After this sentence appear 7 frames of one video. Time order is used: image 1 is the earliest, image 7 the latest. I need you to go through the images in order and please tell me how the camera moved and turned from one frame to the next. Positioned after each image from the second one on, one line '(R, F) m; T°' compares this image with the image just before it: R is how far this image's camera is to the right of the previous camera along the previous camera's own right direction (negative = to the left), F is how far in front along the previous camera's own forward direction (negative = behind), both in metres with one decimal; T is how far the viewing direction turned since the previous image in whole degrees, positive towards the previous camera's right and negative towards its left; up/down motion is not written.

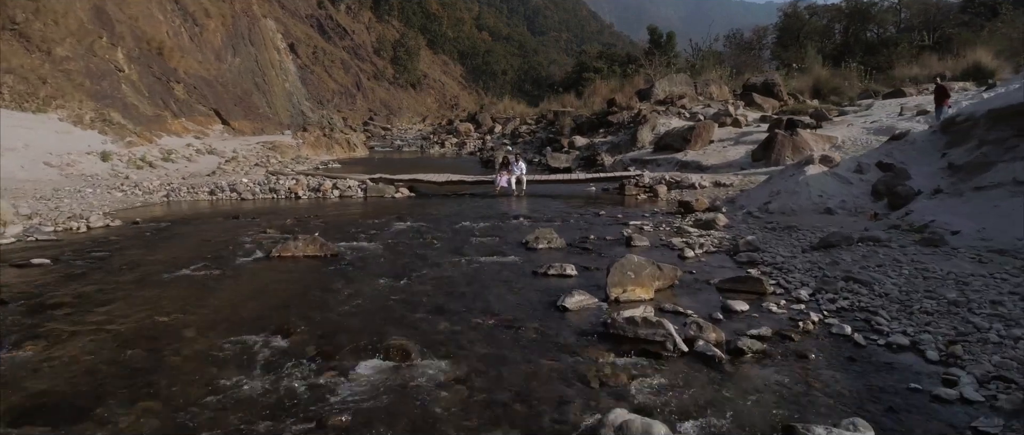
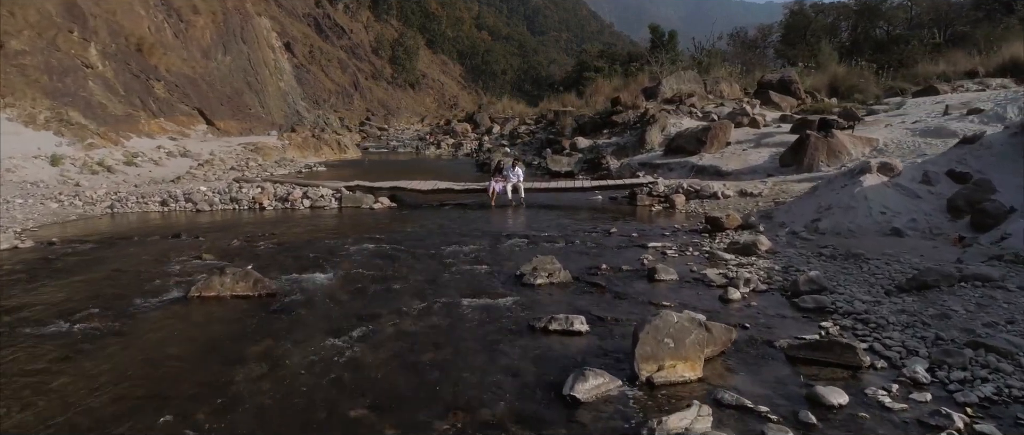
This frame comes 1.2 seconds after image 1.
(+0.1, +1.8) m; 0°
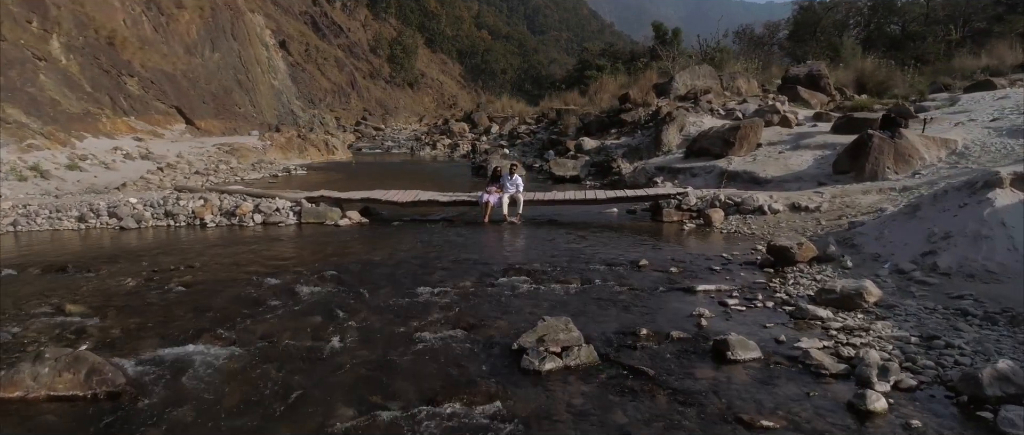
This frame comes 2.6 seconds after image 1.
(0.0, +2.3) m; 0°
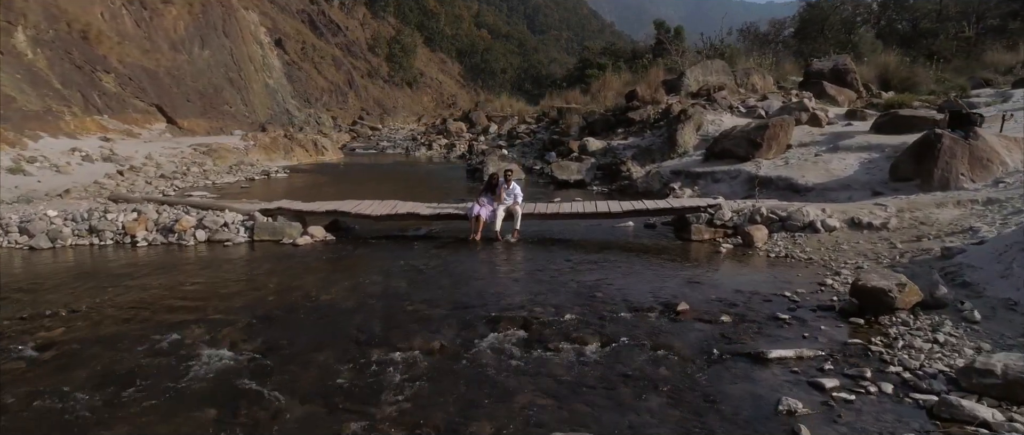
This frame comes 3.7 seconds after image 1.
(0.0, +1.8) m; 0°
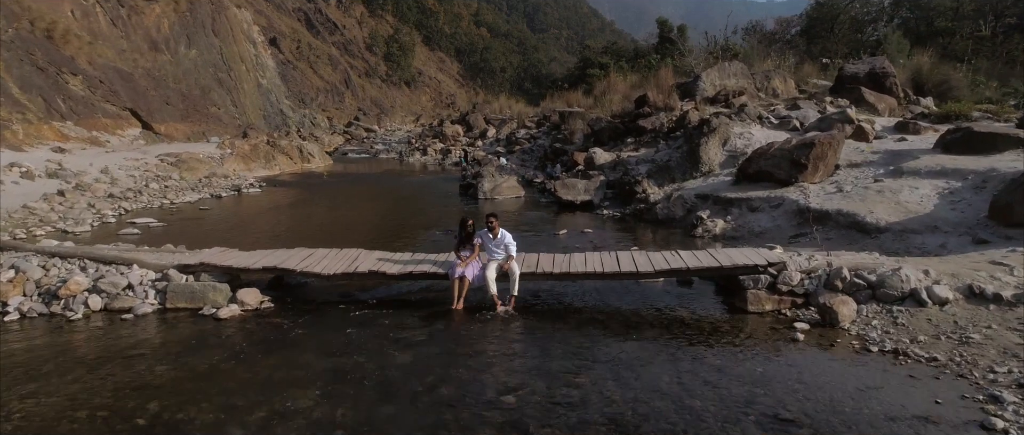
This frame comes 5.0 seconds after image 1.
(0.0, +2.1) m; 0°
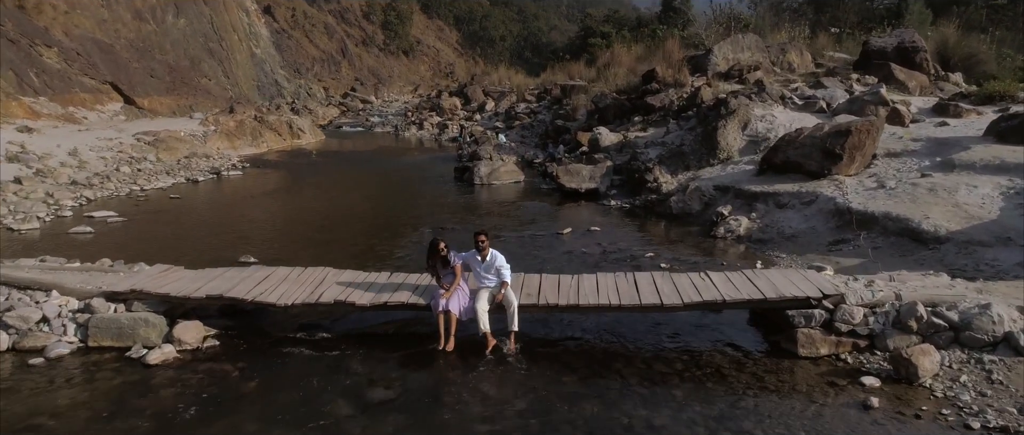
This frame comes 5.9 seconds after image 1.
(0.0, +1.2) m; 0°
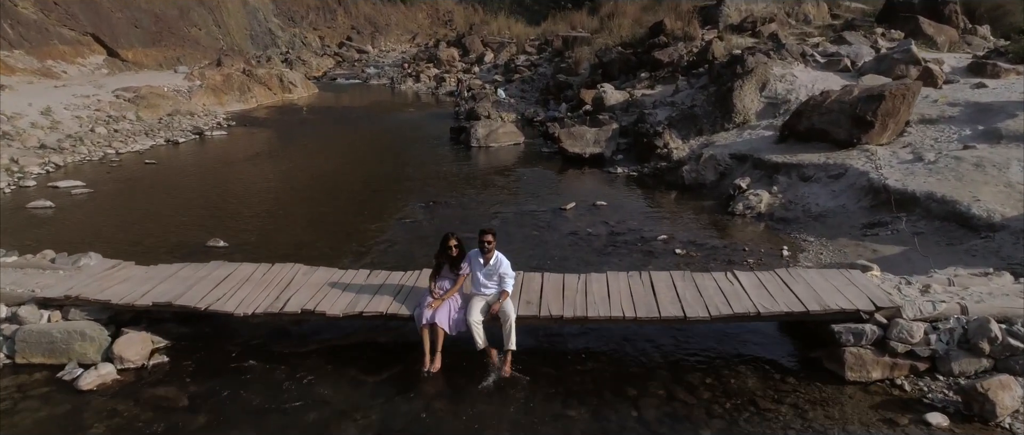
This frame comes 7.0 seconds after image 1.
(0.0, +0.8) m; 0°
